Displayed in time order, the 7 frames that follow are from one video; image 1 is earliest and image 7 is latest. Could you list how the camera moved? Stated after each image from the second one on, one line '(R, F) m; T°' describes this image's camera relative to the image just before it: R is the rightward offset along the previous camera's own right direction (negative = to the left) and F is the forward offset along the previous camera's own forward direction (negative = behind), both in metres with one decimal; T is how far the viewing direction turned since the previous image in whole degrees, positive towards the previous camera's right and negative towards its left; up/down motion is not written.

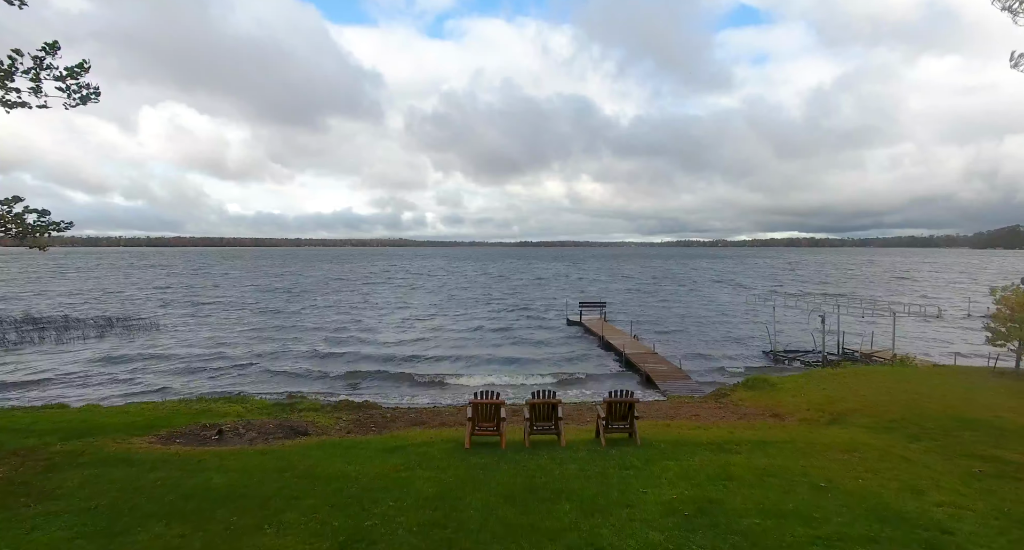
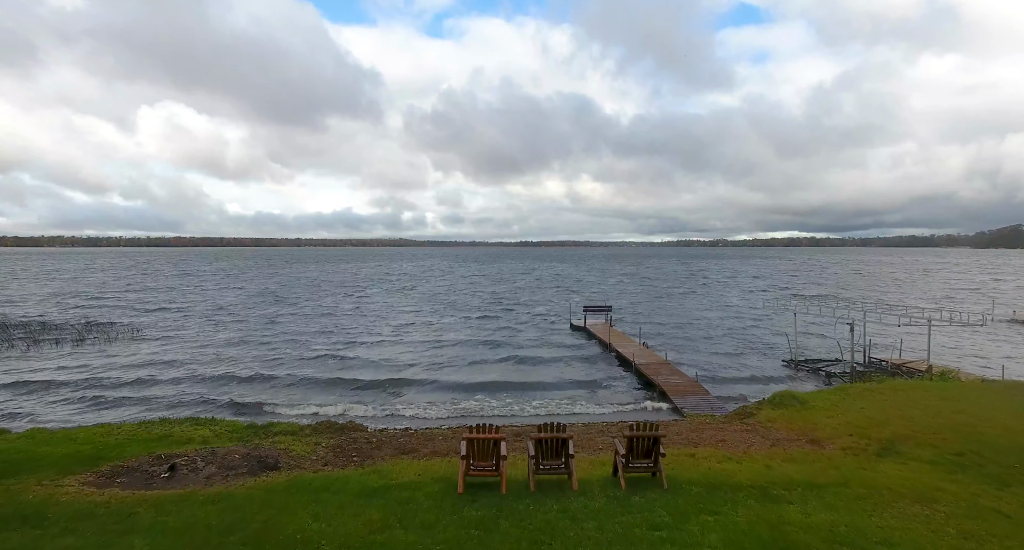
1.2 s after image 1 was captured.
(-0.1, +2.9) m; 0°
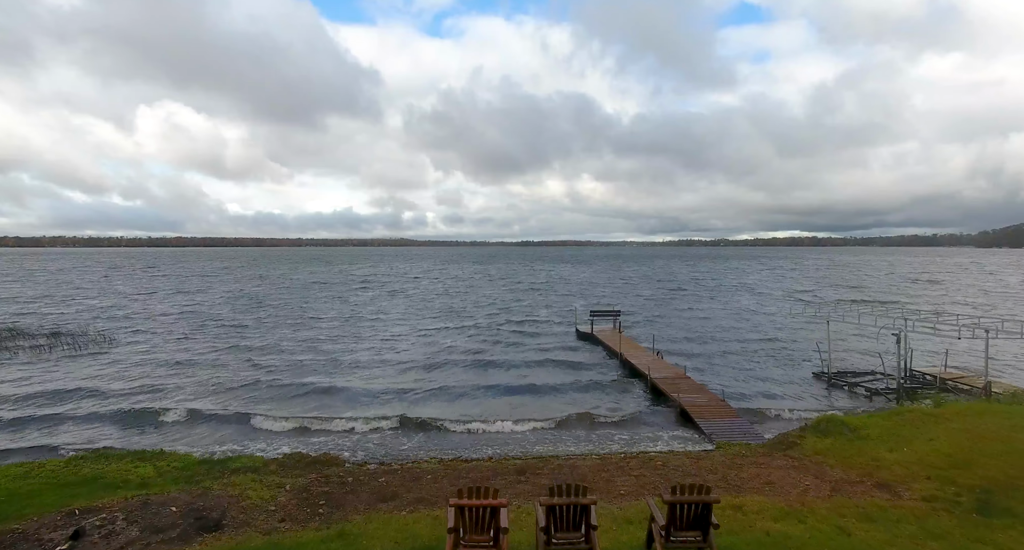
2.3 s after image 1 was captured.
(-0.1, +3.8) m; 0°
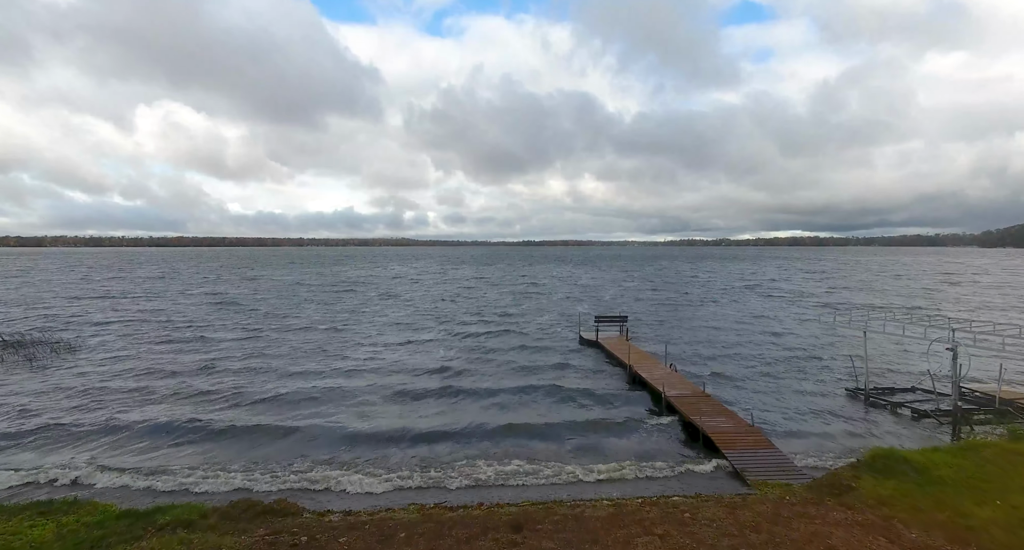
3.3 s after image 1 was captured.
(+0.2, +3.9) m; 0°
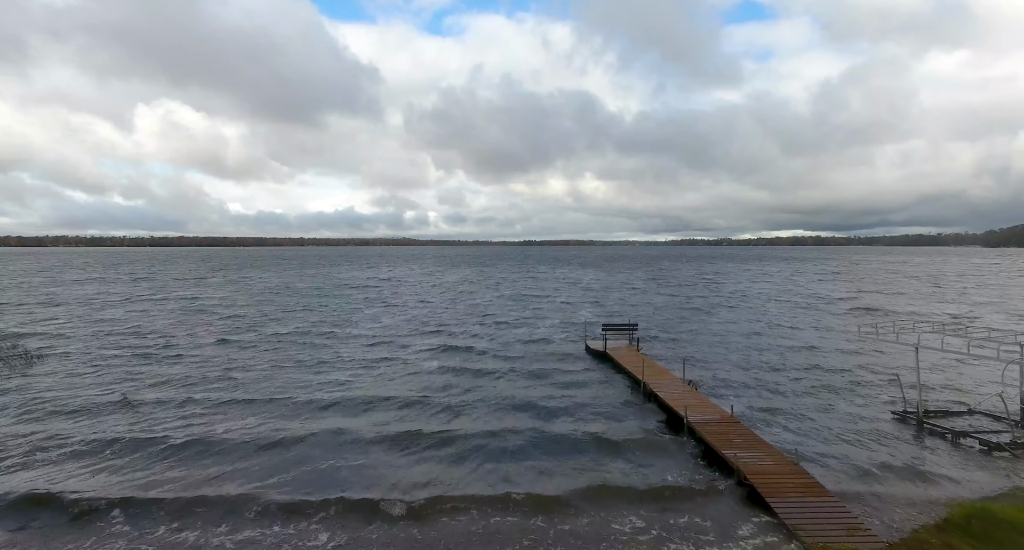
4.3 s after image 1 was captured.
(+0.1, +4.0) m; 0°
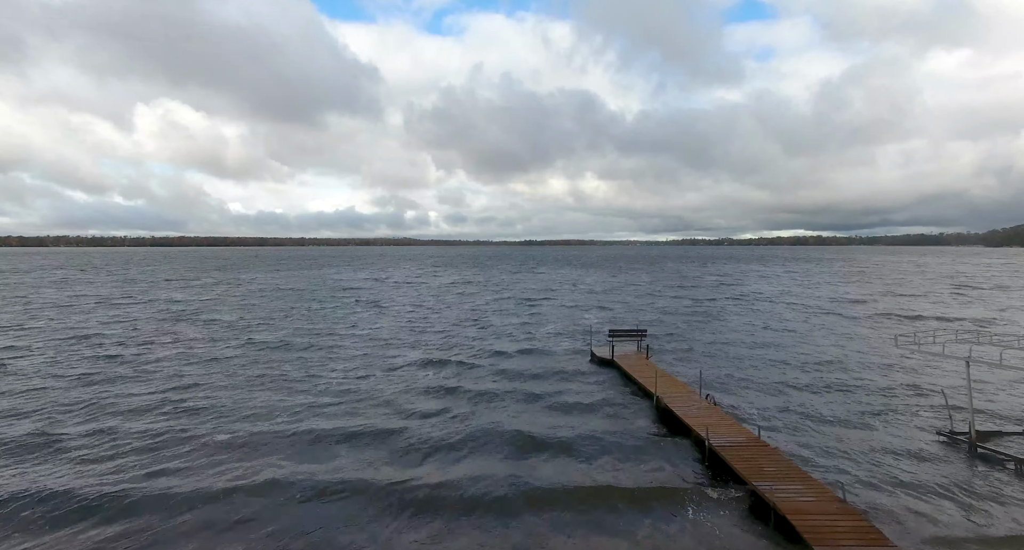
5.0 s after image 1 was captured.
(-0.1, +2.8) m; 0°
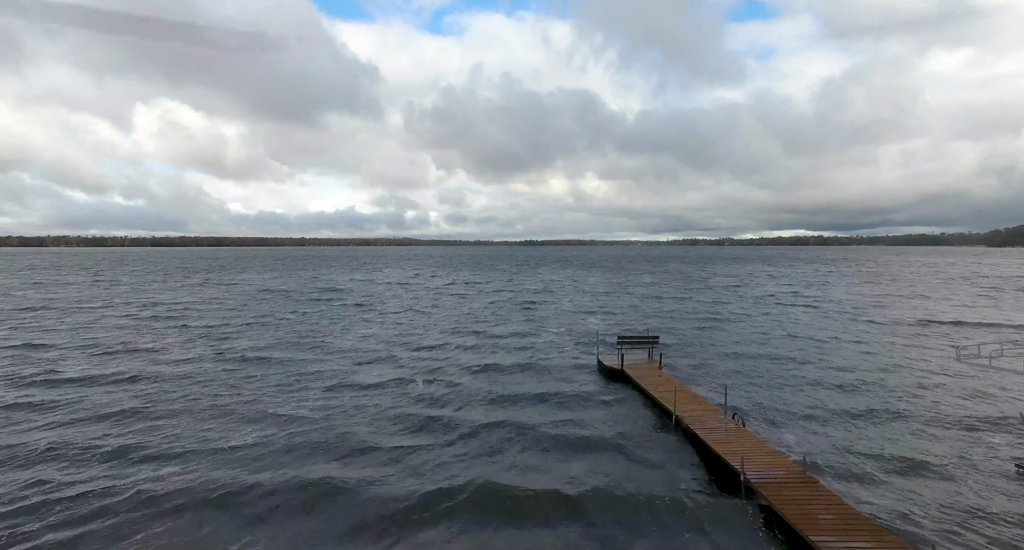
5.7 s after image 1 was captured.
(0.0, +3.4) m; 0°
